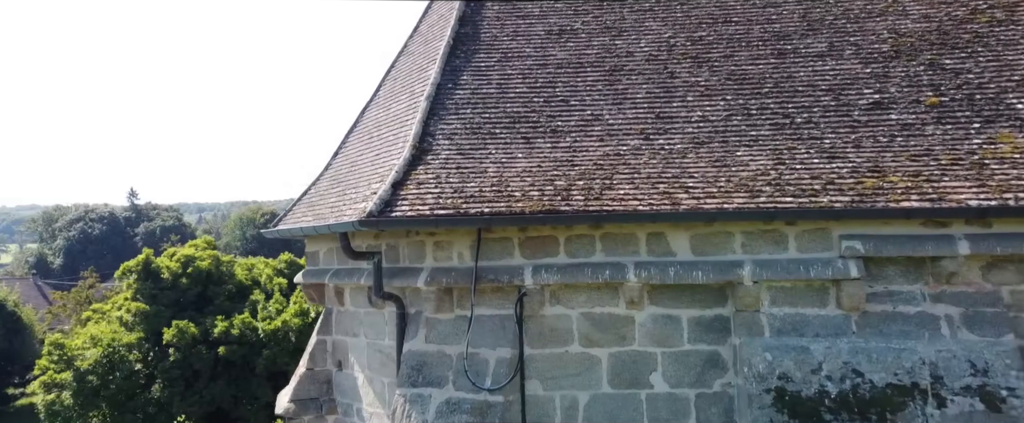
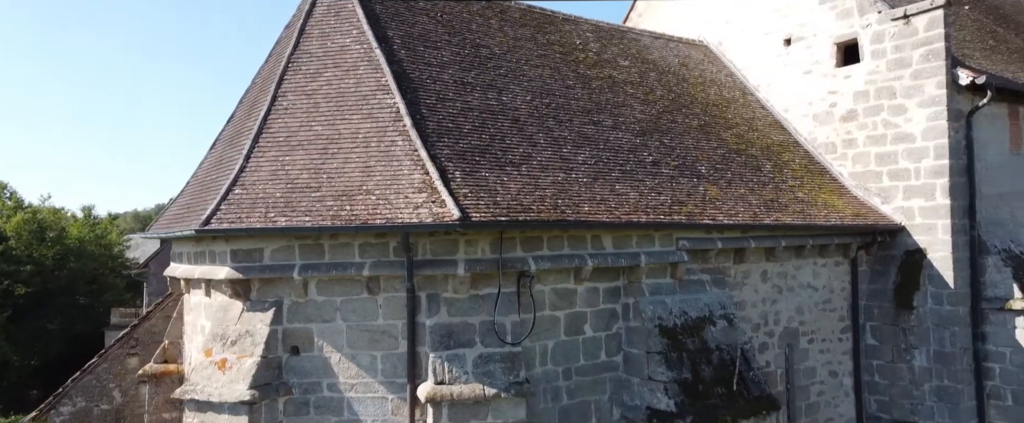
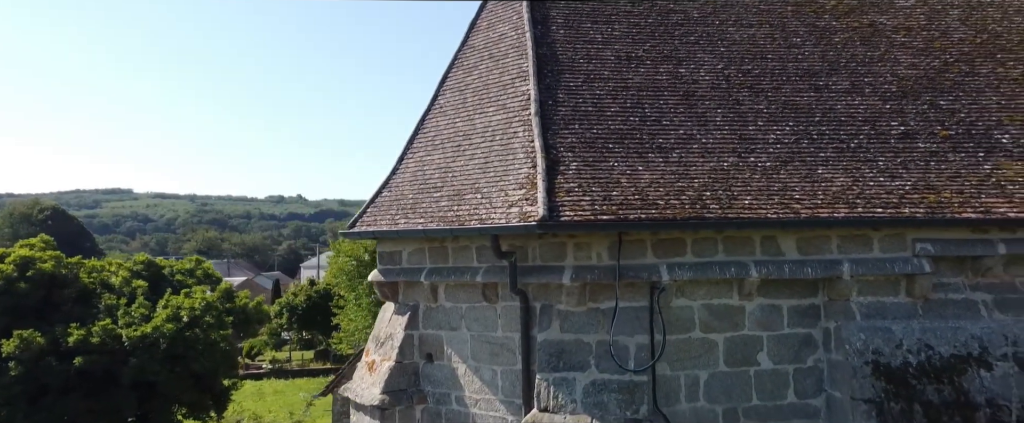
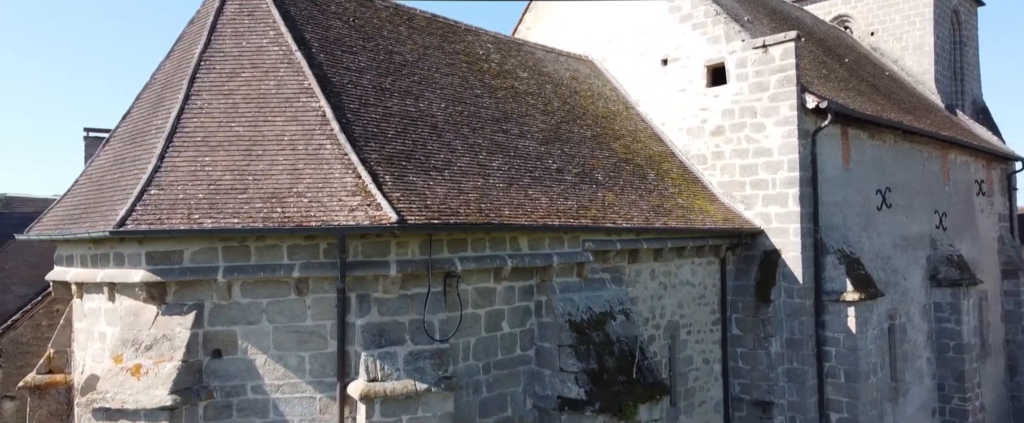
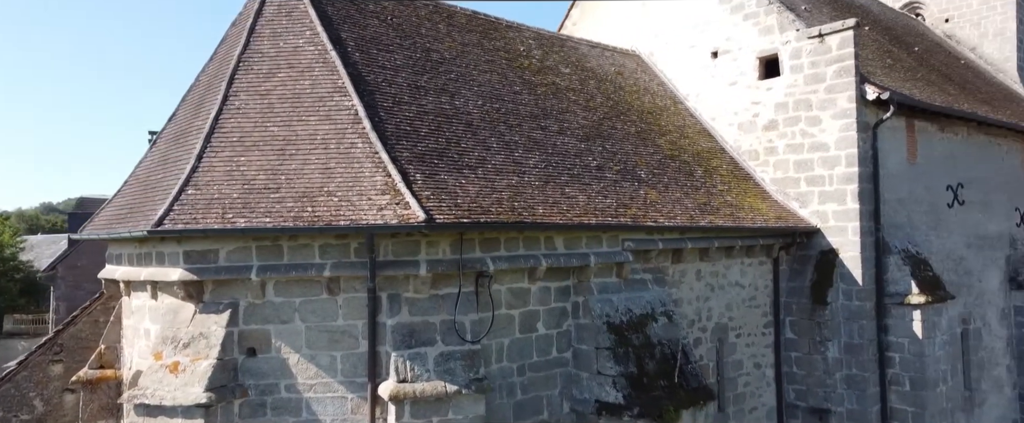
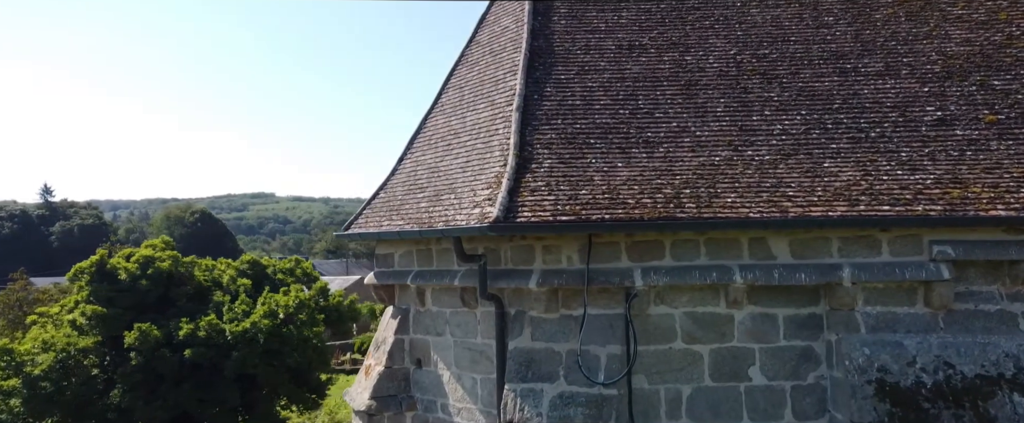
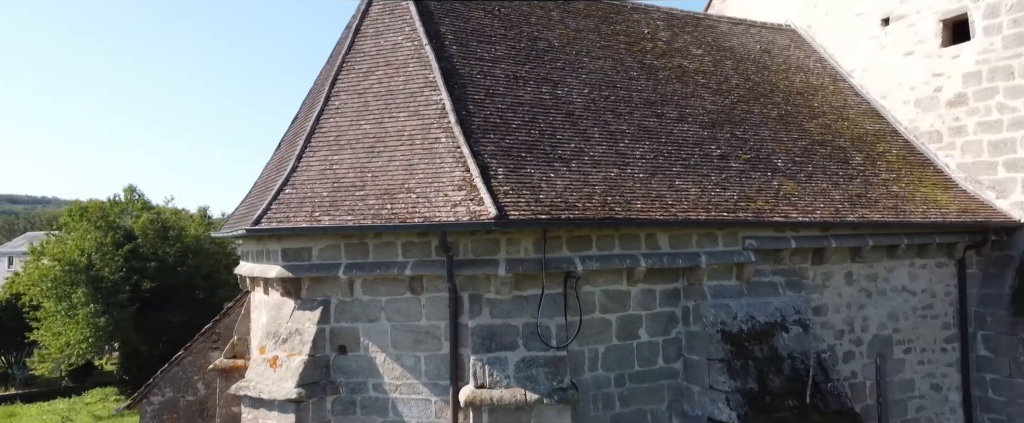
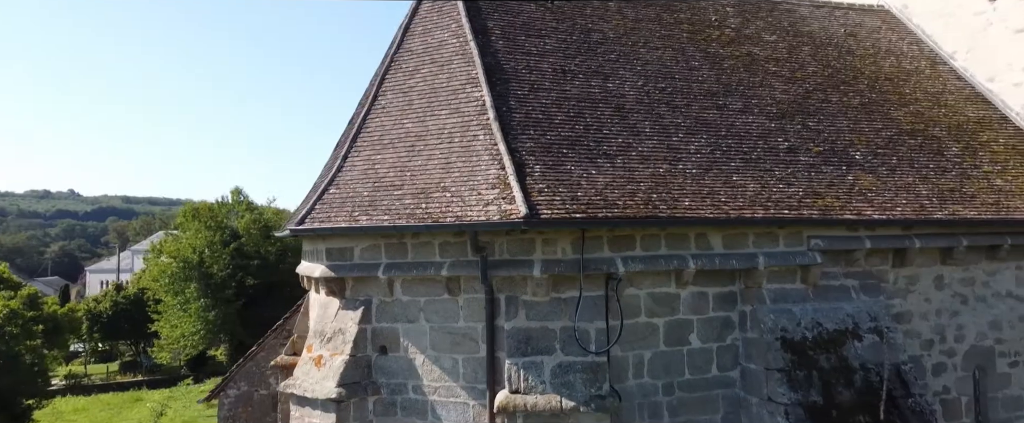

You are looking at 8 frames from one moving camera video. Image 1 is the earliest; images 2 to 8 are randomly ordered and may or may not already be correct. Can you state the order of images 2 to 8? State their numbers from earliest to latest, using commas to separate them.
6, 3, 8, 7, 2, 5, 4
